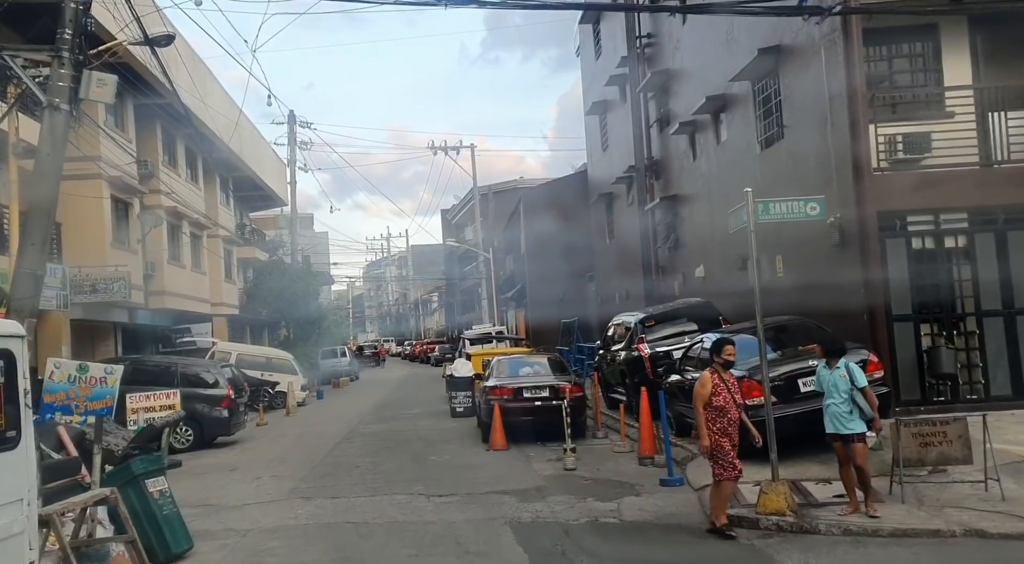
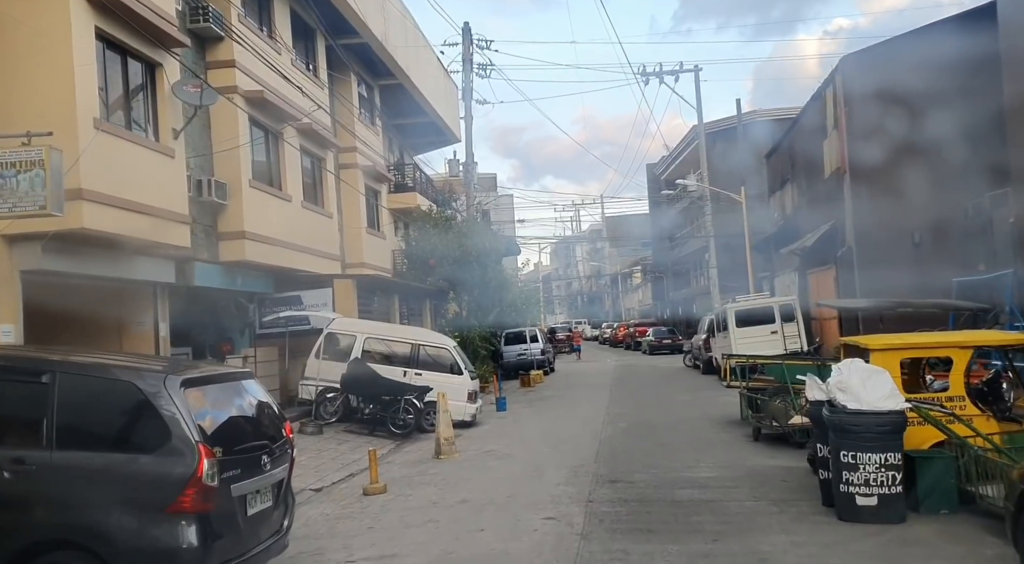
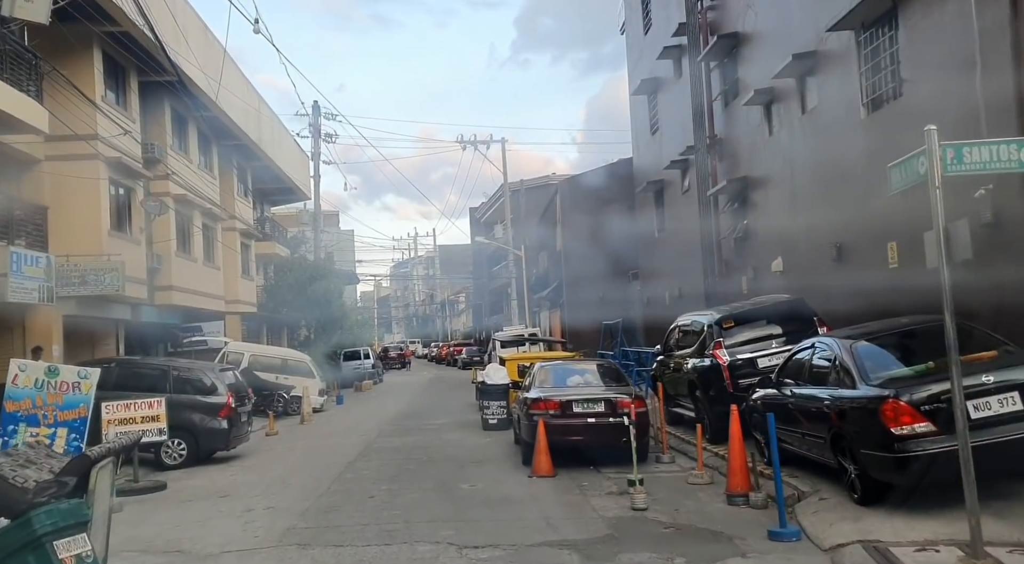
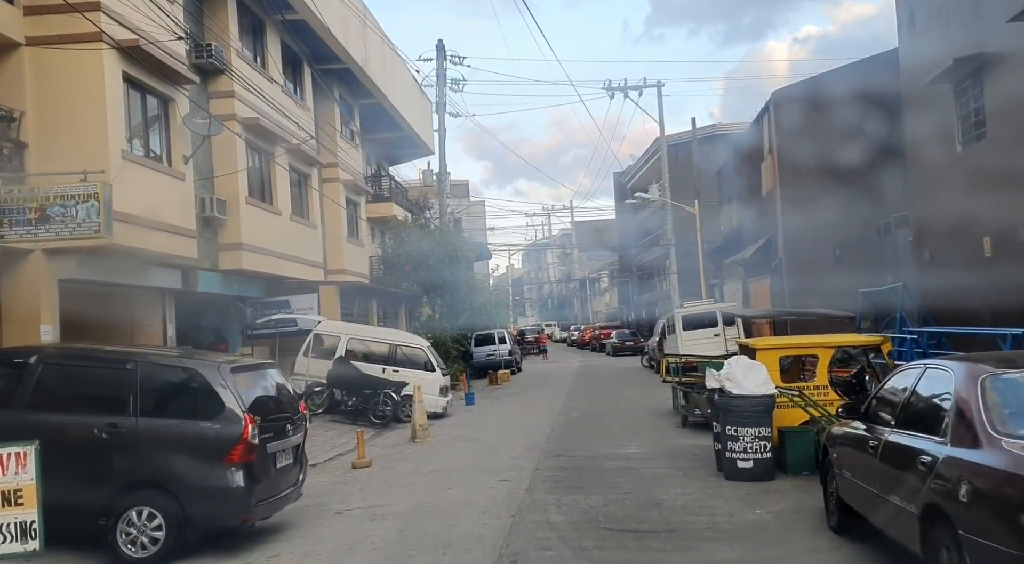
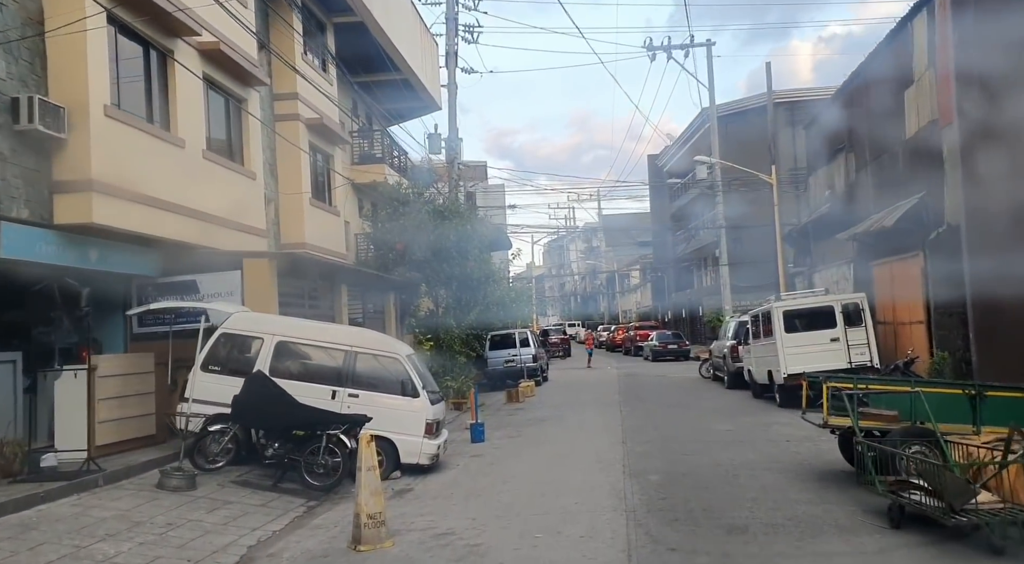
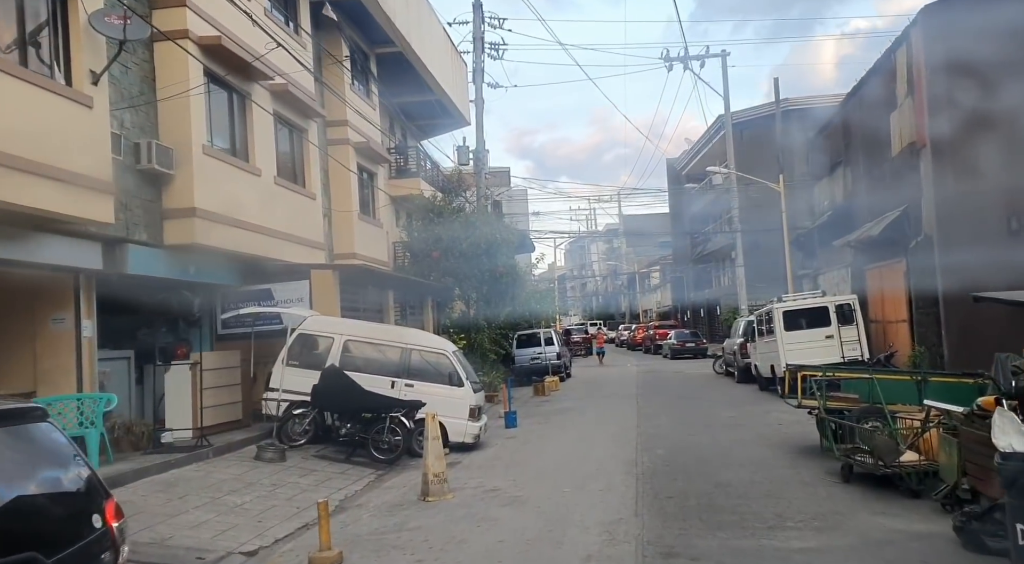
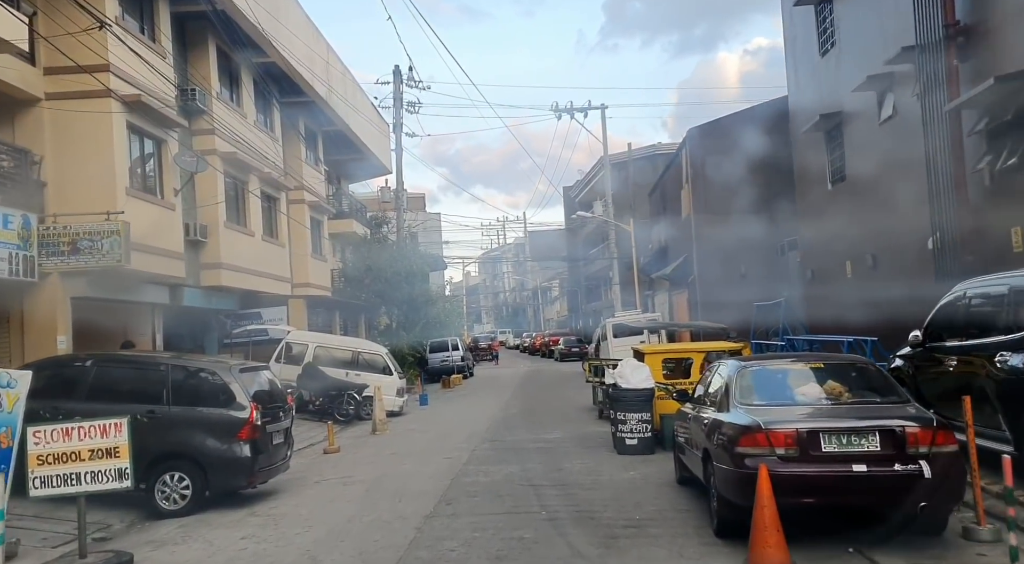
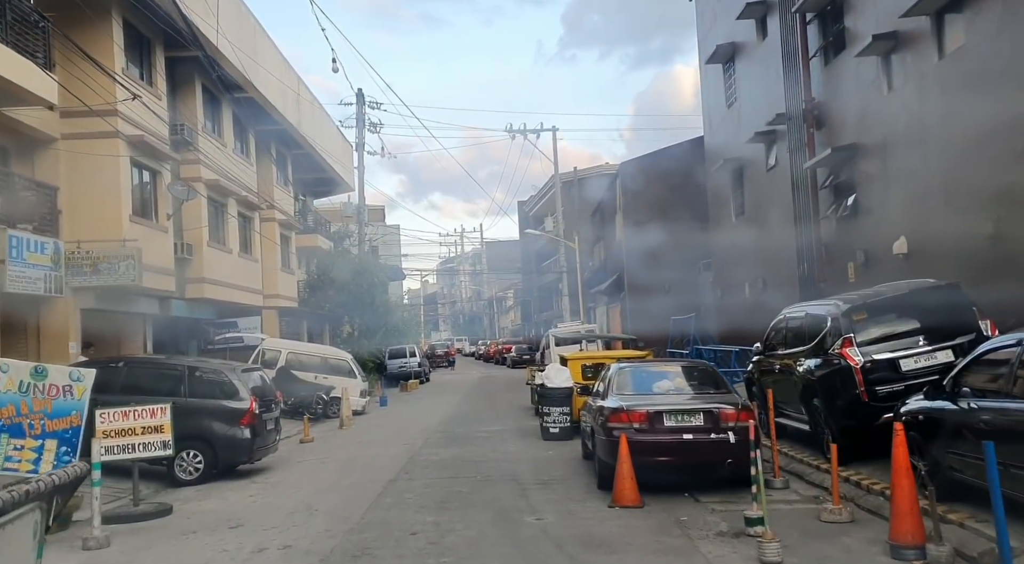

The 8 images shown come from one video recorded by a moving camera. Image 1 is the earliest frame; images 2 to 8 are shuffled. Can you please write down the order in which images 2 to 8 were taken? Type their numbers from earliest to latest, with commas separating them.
3, 8, 7, 4, 2, 6, 5
